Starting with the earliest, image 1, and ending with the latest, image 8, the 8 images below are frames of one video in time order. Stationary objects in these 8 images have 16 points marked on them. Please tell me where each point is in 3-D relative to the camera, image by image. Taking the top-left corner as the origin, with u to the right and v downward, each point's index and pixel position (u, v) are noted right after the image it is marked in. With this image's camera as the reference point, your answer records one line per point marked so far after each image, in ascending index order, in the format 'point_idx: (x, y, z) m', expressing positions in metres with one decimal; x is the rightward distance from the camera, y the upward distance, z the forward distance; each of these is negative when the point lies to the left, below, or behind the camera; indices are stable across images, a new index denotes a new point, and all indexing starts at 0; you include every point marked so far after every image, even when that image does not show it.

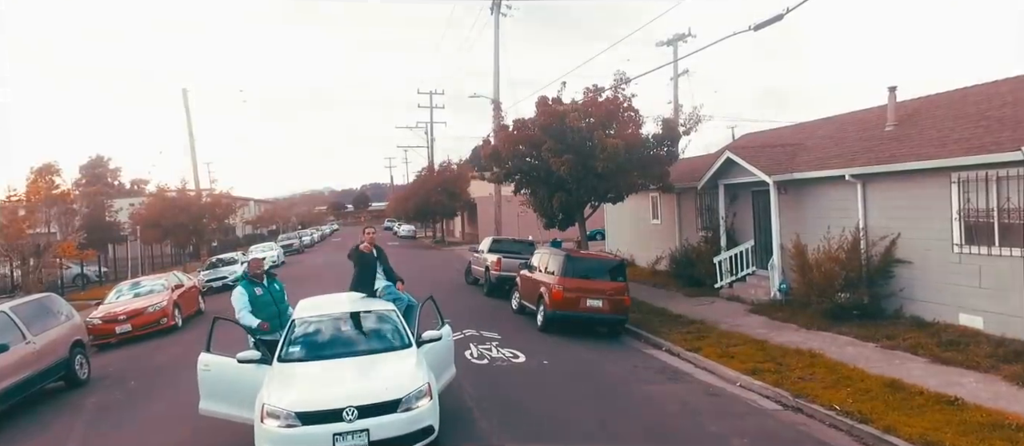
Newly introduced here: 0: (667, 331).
0: (+3.2, -2.2, +11.9) m
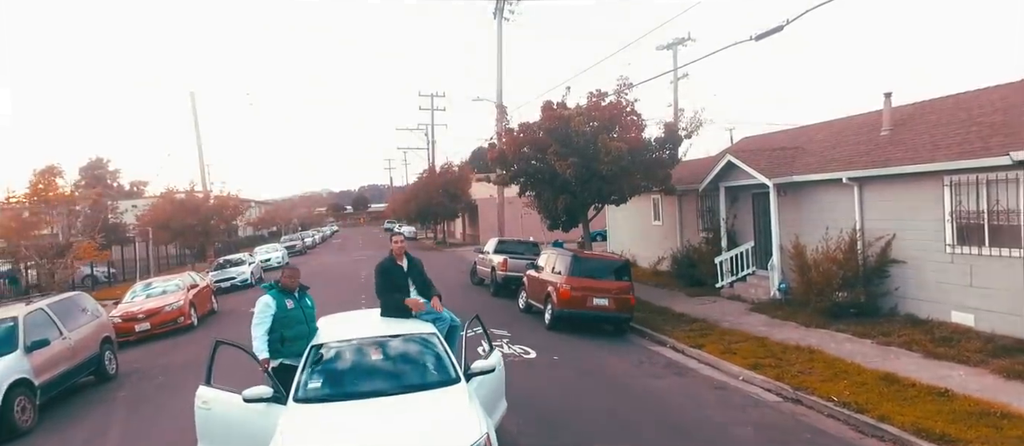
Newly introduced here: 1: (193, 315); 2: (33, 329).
0: (+3.4, -2.3, +12.4) m
1: (-8.6, -2.4, +15.8) m
2: (-7.4, -1.6, +9.0) m
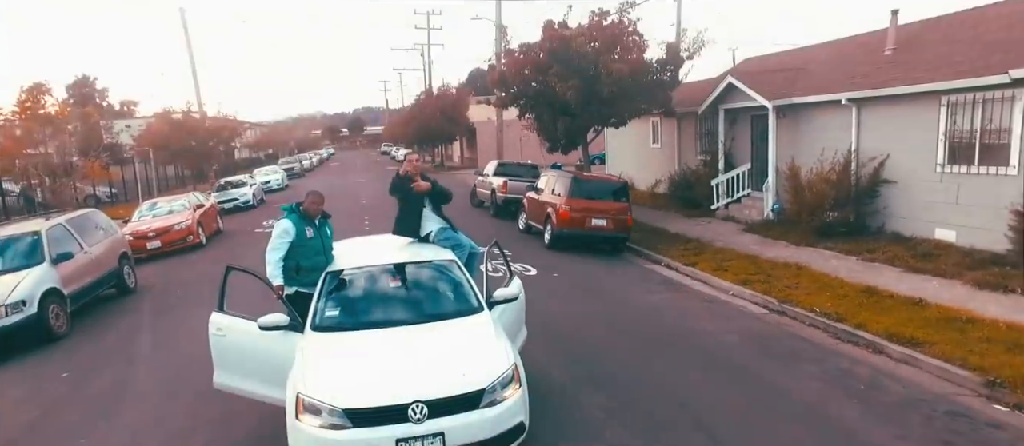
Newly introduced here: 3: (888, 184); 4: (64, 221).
0: (+3.4, -0.6, +12.8) m
1: (-8.6, -0.2, +16.2) m
2: (-7.3, -0.3, +9.4) m
3: (+7.6, +0.8, +11.9) m
4: (-7.5, 0.0, +9.9) m
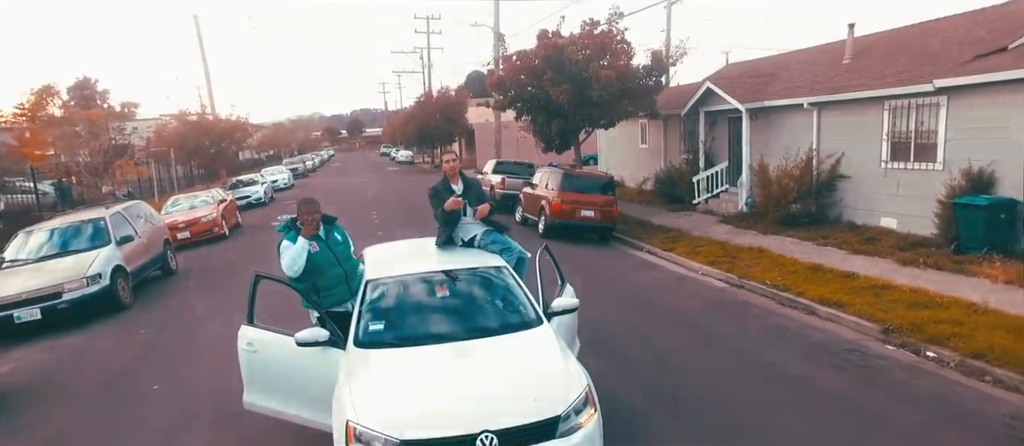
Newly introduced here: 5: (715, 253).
0: (+3.4, -0.3, +14.4) m
1: (-8.7, 0.0, +17.7) m
2: (-7.4, -0.1, +10.9) m
3: (+7.6, +1.0, +13.4) m
4: (-7.6, +0.3, +11.4) m
5: (+4.3, -0.6, +12.2) m
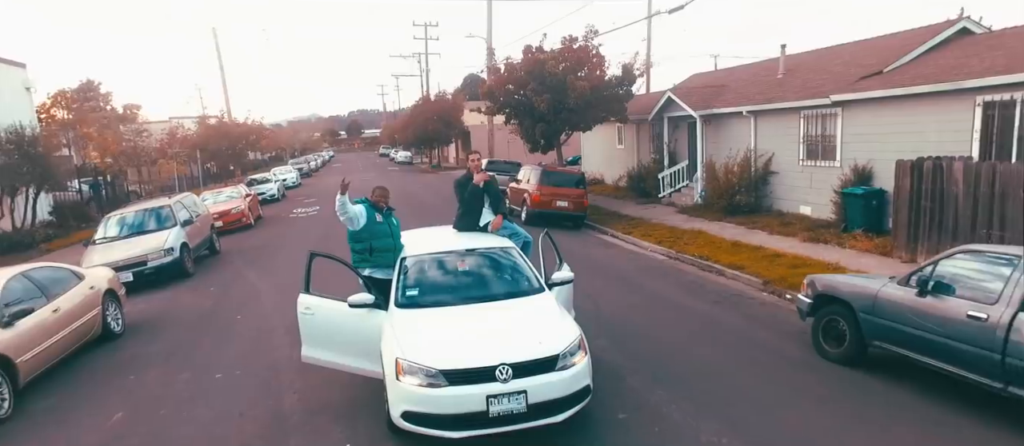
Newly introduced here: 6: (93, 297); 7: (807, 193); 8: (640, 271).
0: (+3.0, 0.0, +17.1) m
1: (-9.1, +0.3, +20.4) m
2: (-7.8, +0.2, +13.5) m
3: (+7.2, +1.4, +16.1) m
4: (-8.0, +0.5, +14.0) m
5: (+3.9, -0.3, +14.9) m
6: (-5.7, -1.0, +7.9) m
7: (+7.4, +0.8, +14.7) m
8: (+2.5, -0.9, +11.8) m
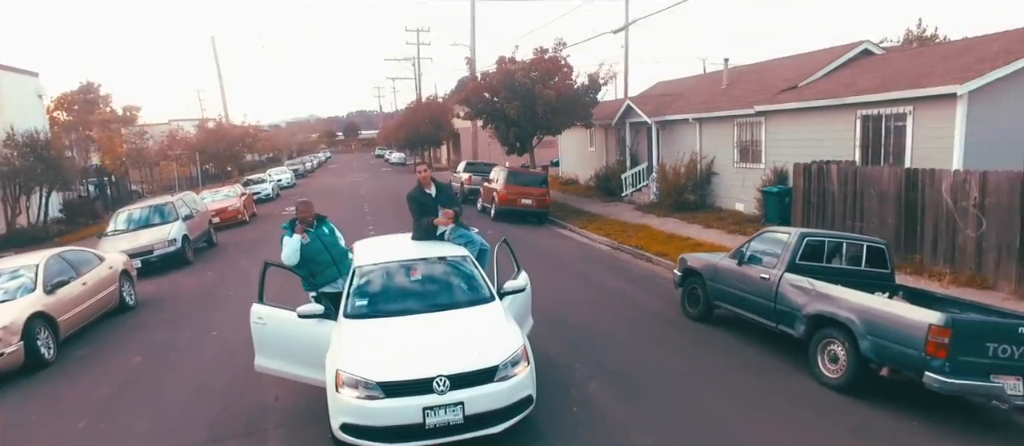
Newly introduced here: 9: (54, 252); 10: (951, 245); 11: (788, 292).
0: (+2.0, +0.1, +18.9) m
1: (-10.1, +0.4, +22.1) m
2: (-8.7, +0.4, +15.3) m
3: (+6.2, +1.5, +17.9) m
4: (-8.9, +0.7, +15.8) m
5: (+2.9, -0.2, +16.7) m
6: (-6.6, -0.9, +9.6) m
7: (+6.5, +0.9, +16.5) m
8: (+1.6, -0.8, +13.6) m
9: (-6.9, -0.4, +8.8) m
10: (+6.6, -0.3, +8.7) m
11: (+2.9, -0.7, +6.2) m
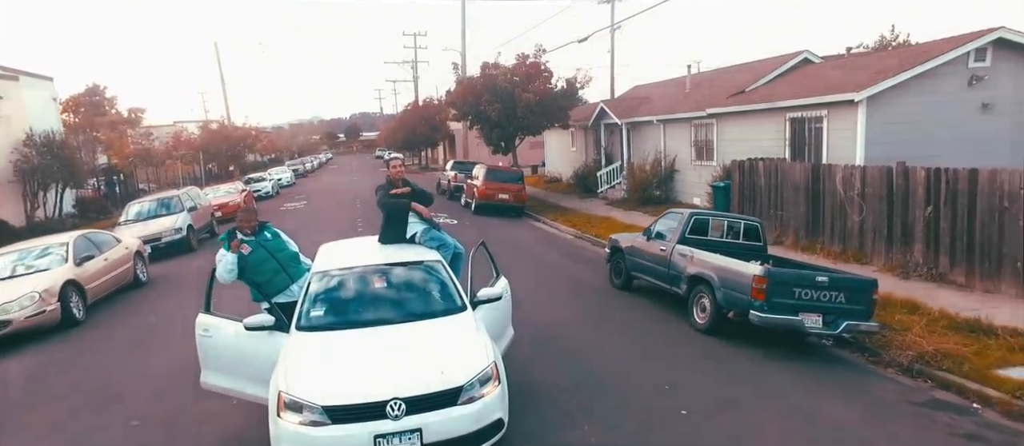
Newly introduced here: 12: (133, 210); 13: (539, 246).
0: (+1.3, +0.3, +20.4) m
1: (-10.8, +0.6, +23.7) m
2: (-9.5, +0.6, +16.9) m
3: (+5.5, +1.7, +19.4) m
4: (-9.7, +0.9, +17.4) m
5: (+2.2, +0.1, +18.2) m
6: (-7.4, -0.6, +11.2) m
7: (+5.7, +1.1, +18.0) m
8: (+0.9, -0.6, +15.1) m
9: (-7.7, -0.2, +10.4) m
10: (+5.8, -0.1, +10.1) m
11: (+2.2, -0.5, +7.7) m
12: (-10.5, +0.4, +16.2) m
13: (+0.7, -0.6, +15.1) m
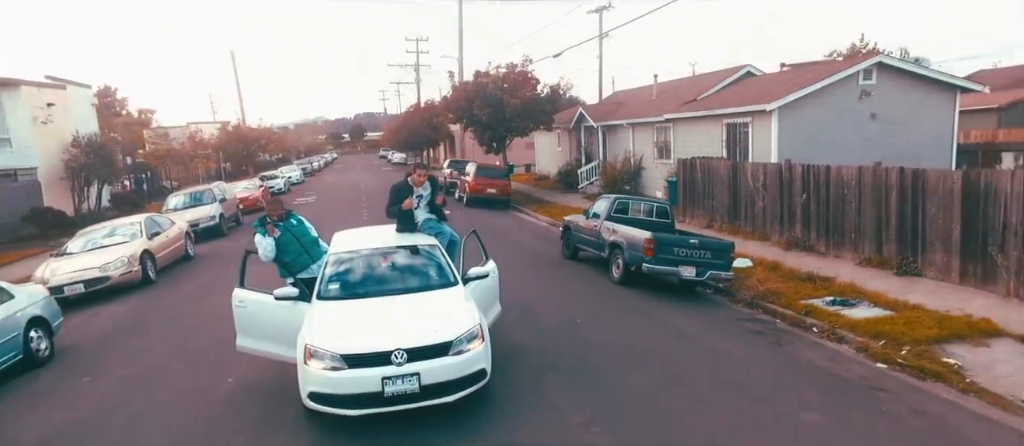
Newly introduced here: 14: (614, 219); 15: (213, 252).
0: (+0.8, +0.6, +23.0) m
1: (-11.2, +0.9, +26.4) m
2: (-9.9, +0.9, +19.5) m
3: (+5.0, +2.0, +22.0) m
4: (-10.2, +1.2, +20.0) m
5: (+1.7, +0.4, +20.8) m
6: (-7.9, -0.3, +13.8) m
7: (+5.3, +1.4, +20.6) m
8: (+0.3, -0.3, +17.7) m
9: (-8.2, +0.1, +13.0) m
10: (+5.3, +0.2, +12.7) m
11: (+1.6, -0.2, +10.3) m
12: (-11.0, +0.7, +18.8) m
13: (+0.2, -0.3, +17.7) m
14: (+1.8, +0.1, +10.5) m
15: (-8.2, -0.7, +16.1) m
